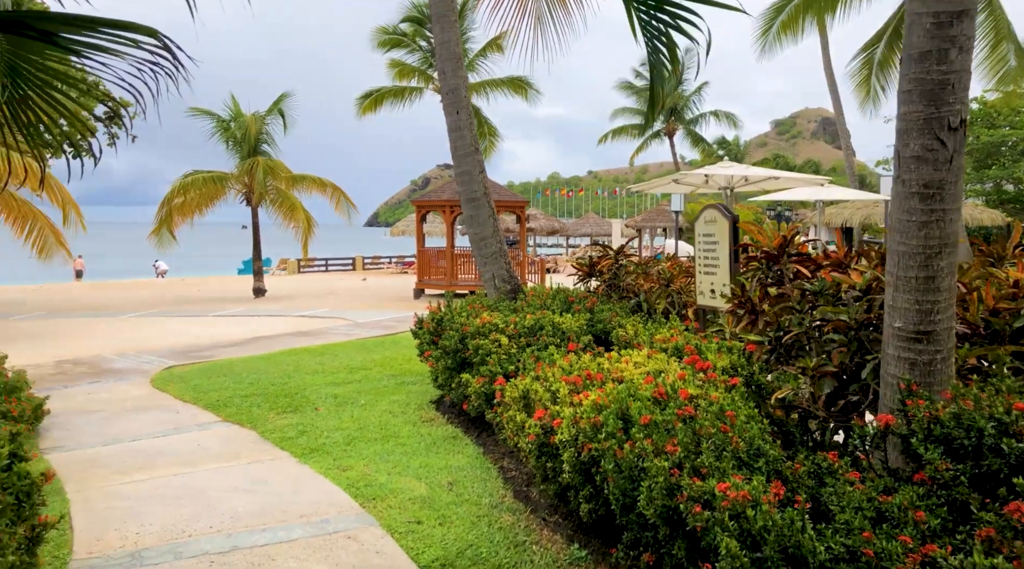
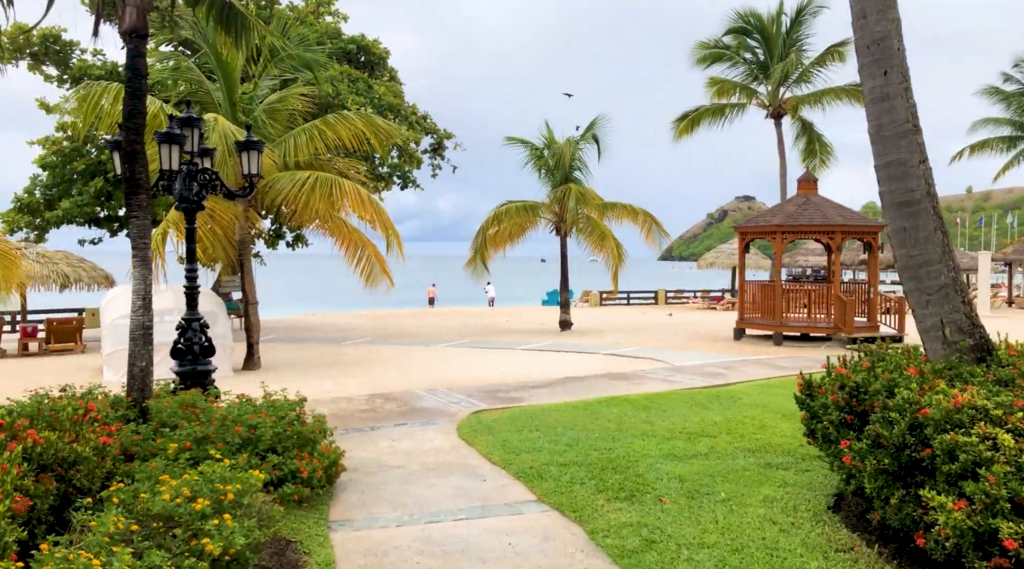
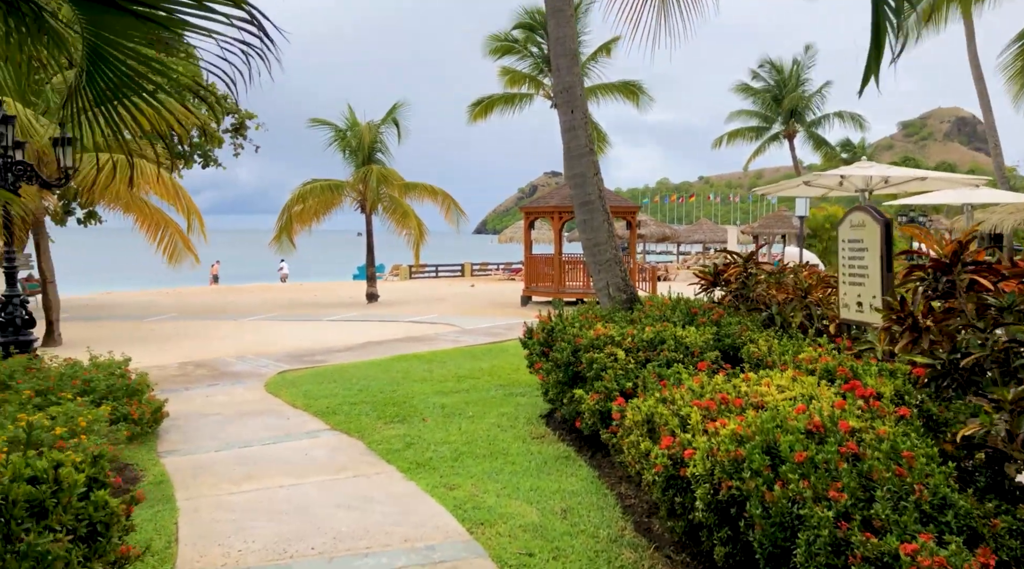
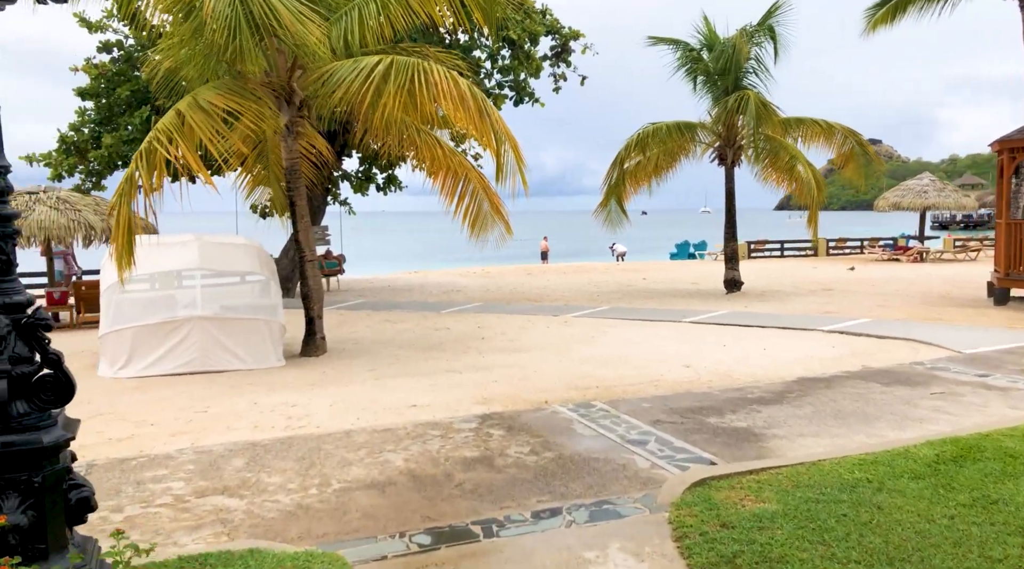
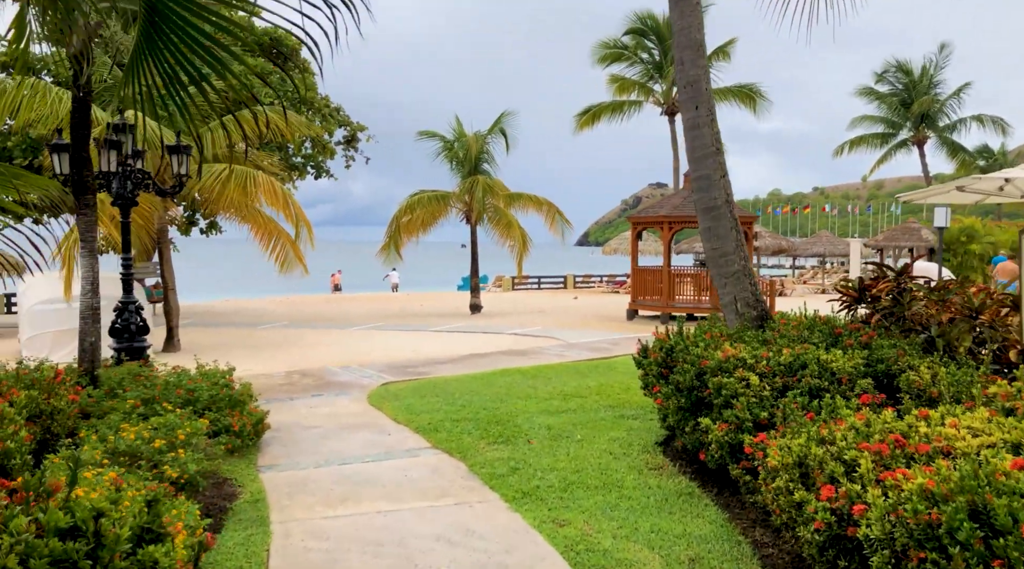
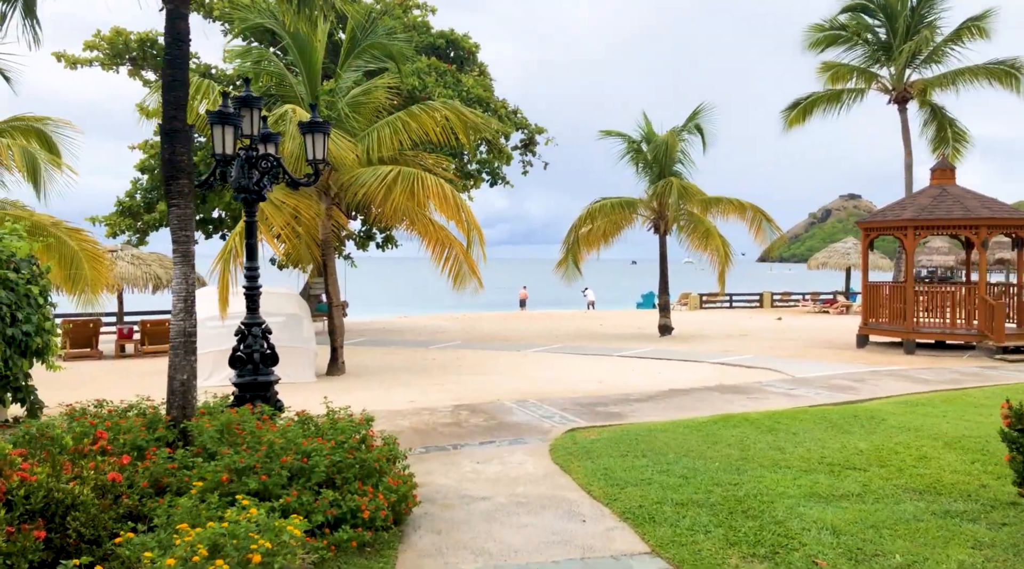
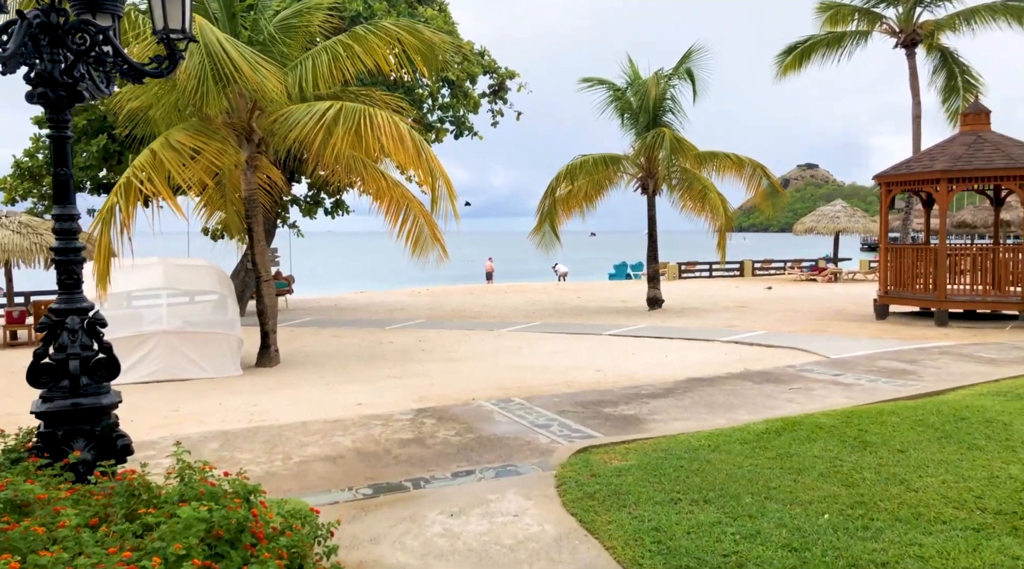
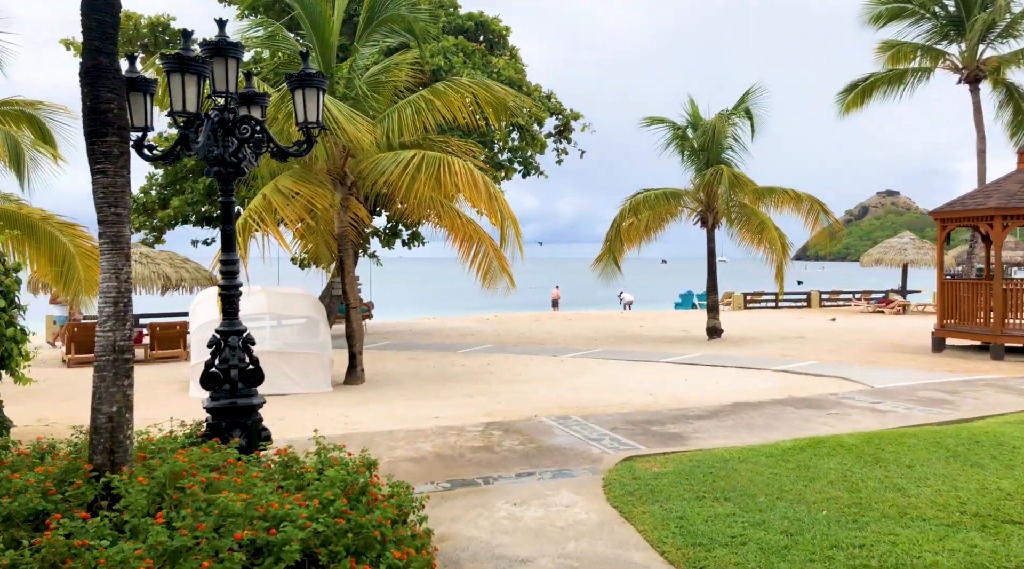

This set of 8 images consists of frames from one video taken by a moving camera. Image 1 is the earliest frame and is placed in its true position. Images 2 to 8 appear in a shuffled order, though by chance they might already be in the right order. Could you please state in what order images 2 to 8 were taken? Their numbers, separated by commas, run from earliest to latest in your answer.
3, 5, 2, 6, 8, 7, 4
